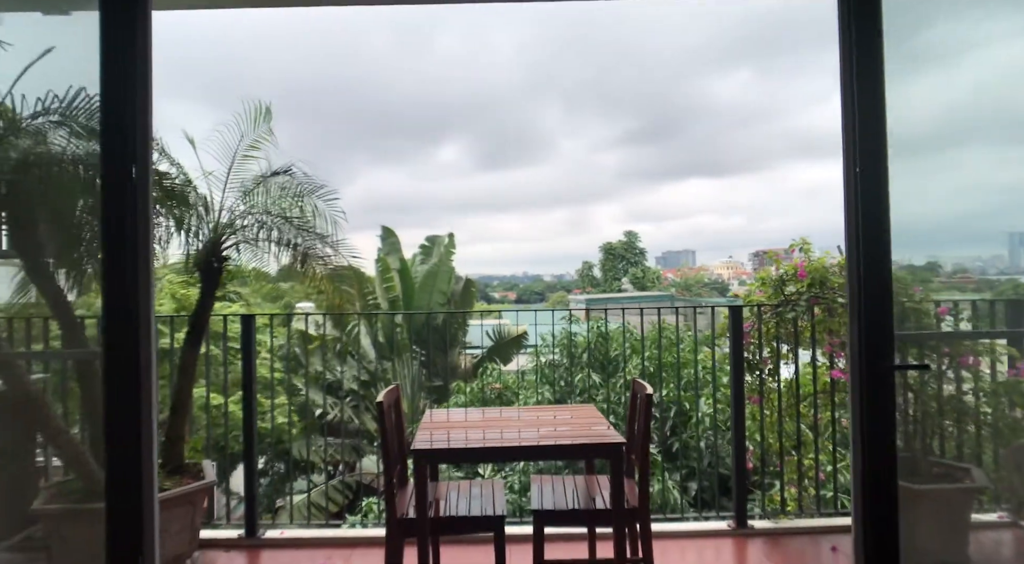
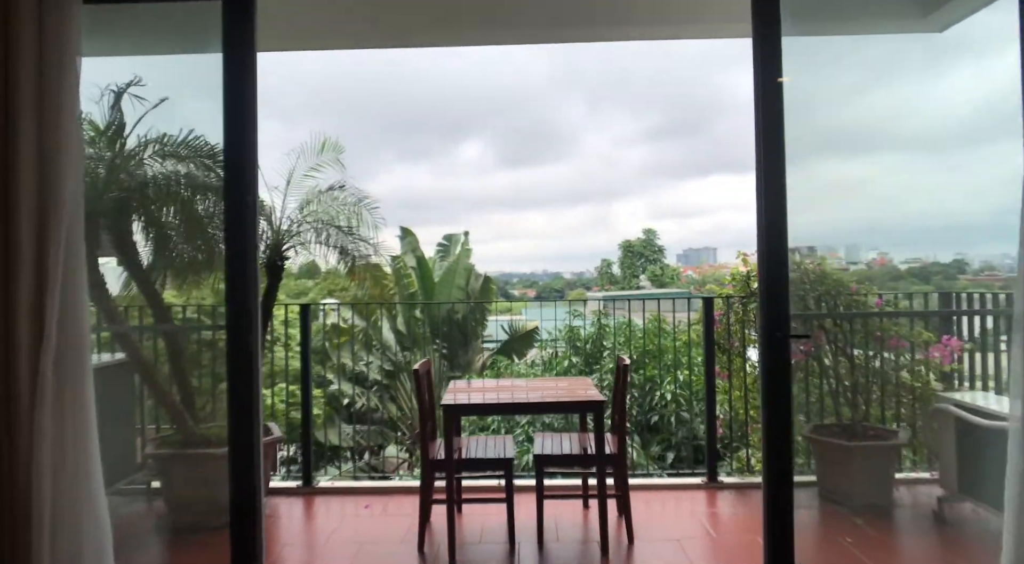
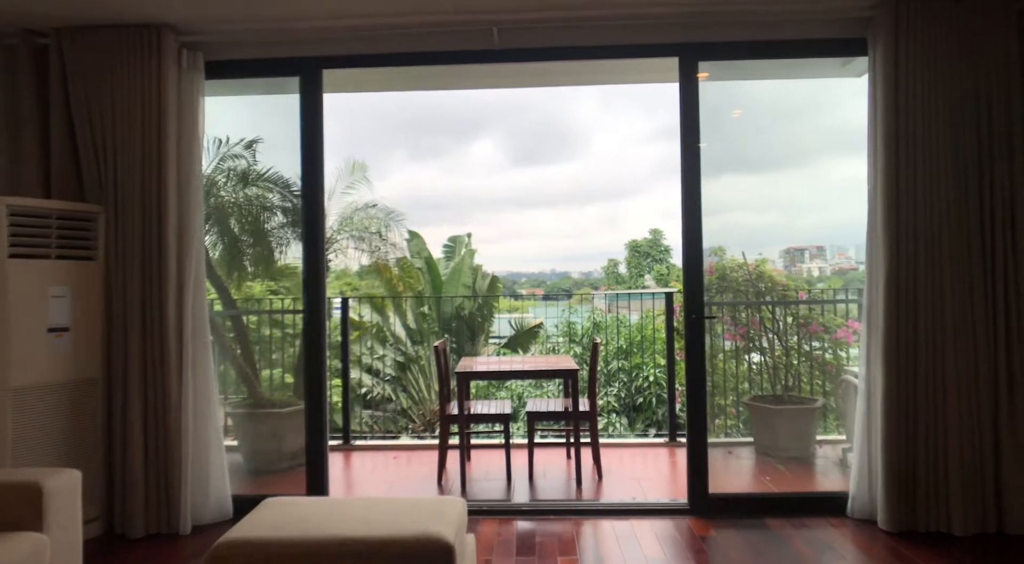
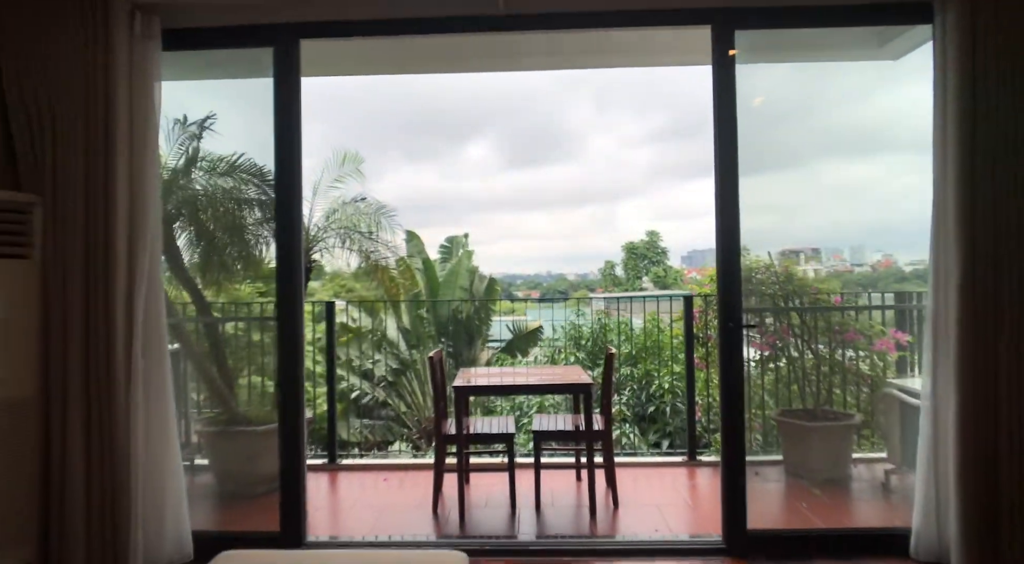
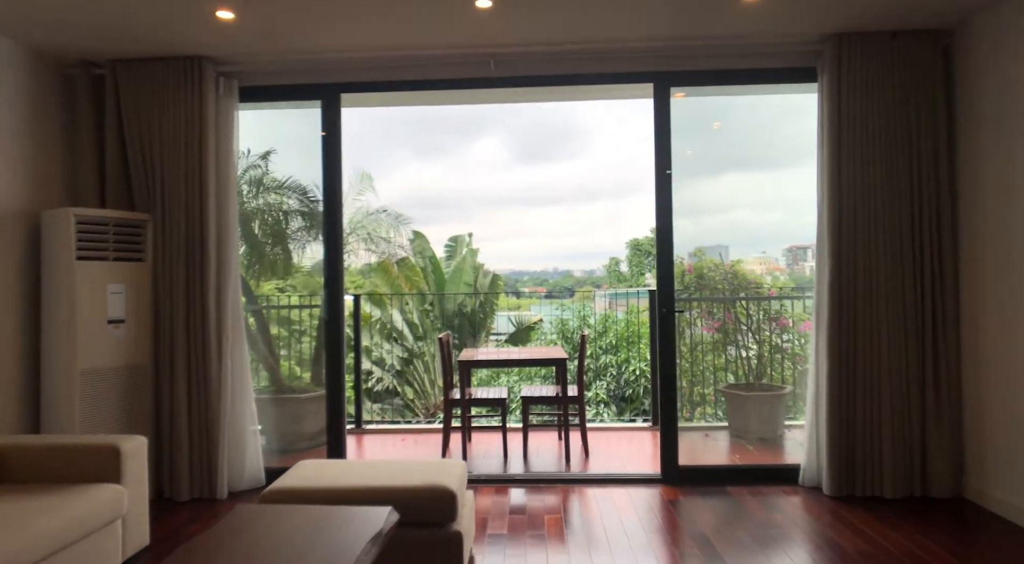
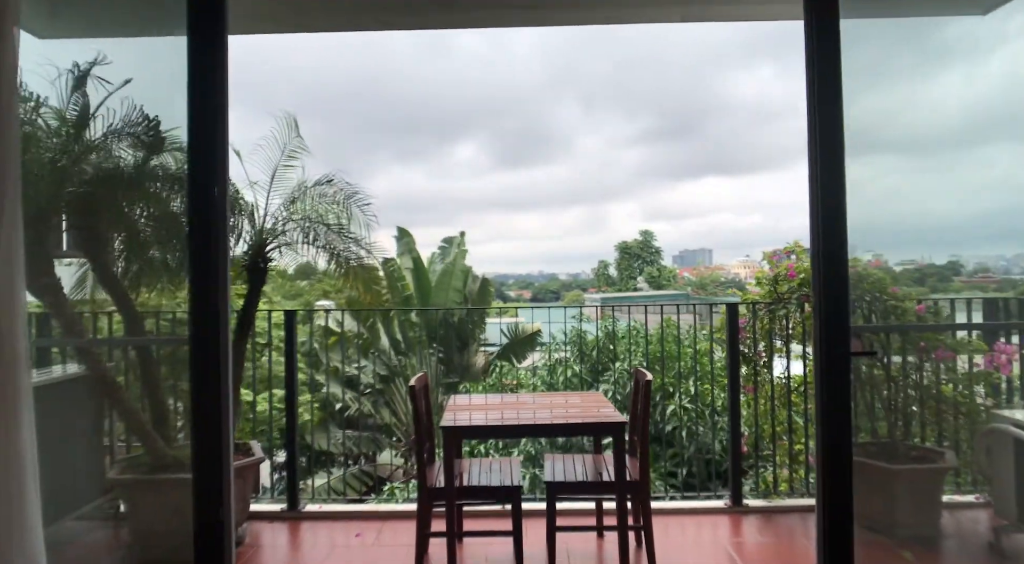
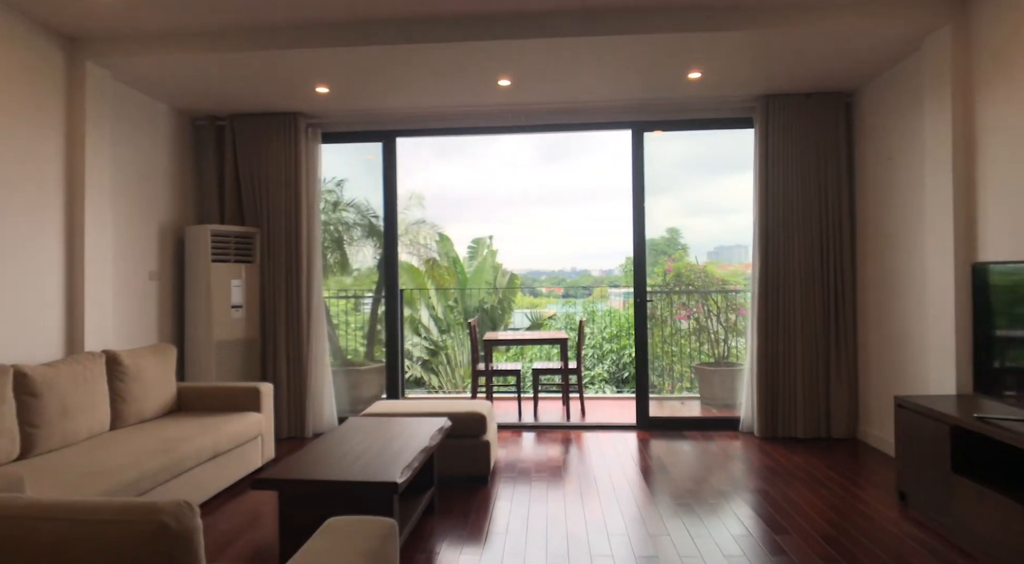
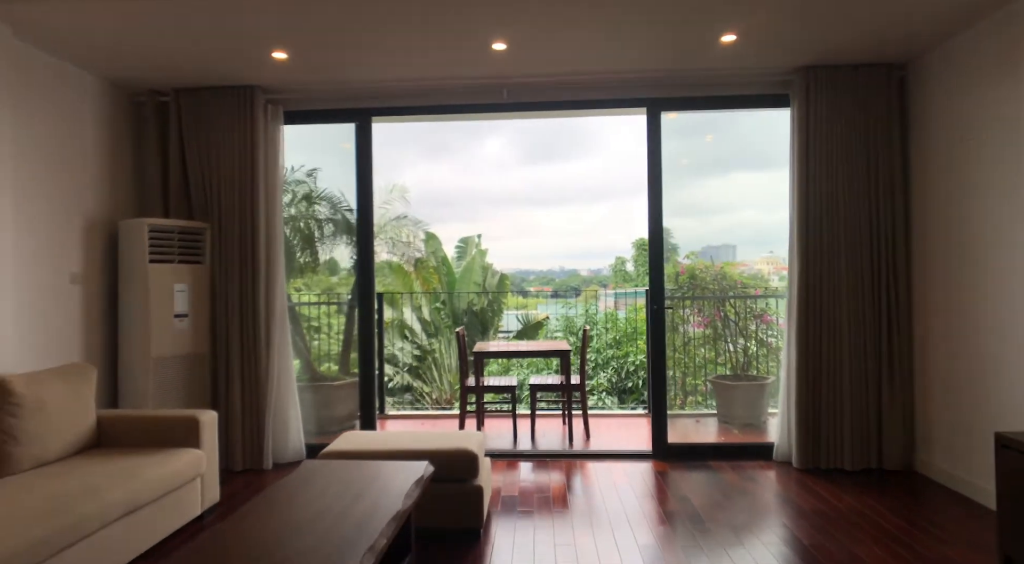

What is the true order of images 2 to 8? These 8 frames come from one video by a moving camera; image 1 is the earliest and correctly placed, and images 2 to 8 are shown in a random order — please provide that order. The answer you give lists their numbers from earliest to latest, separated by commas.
6, 2, 4, 3, 5, 8, 7
